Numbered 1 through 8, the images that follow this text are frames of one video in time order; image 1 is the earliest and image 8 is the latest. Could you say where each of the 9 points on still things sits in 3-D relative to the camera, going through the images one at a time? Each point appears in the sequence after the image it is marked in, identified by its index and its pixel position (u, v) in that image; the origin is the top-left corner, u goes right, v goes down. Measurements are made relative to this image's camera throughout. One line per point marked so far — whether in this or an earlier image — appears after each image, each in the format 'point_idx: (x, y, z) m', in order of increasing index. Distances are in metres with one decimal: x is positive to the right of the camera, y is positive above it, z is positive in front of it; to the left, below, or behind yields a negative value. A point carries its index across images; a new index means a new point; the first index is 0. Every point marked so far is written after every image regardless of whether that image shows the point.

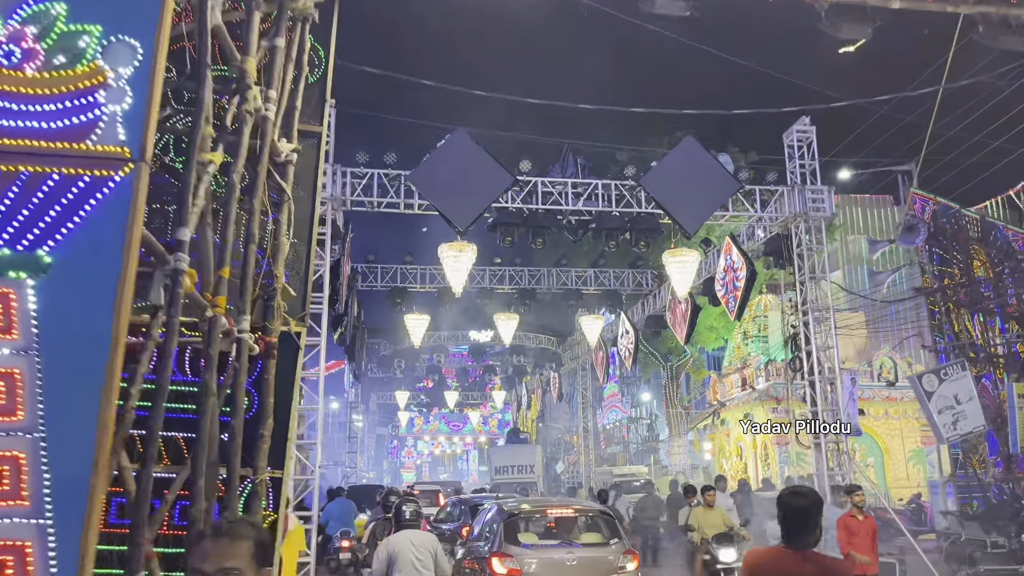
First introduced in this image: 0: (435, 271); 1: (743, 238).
0: (-1.9, +0.4, +19.8) m
1: (+4.4, +1.0, +15.5) m
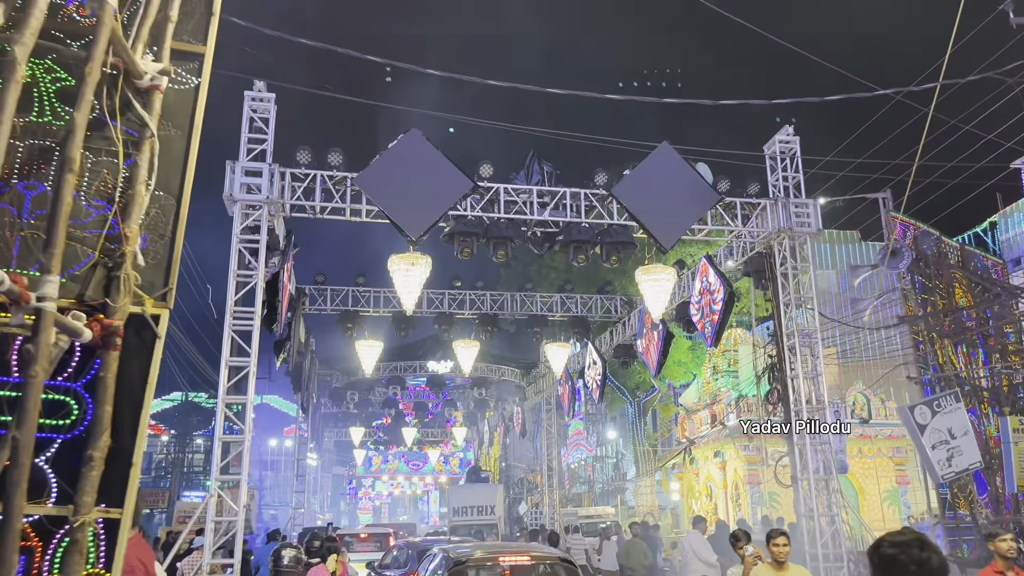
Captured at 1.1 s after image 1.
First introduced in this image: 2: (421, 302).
0: (-2.8, -0.1, +18.5) m
1: (+3.7, +0.5, +14.4) m
2: (-2.0, -0.3, +18.5) m
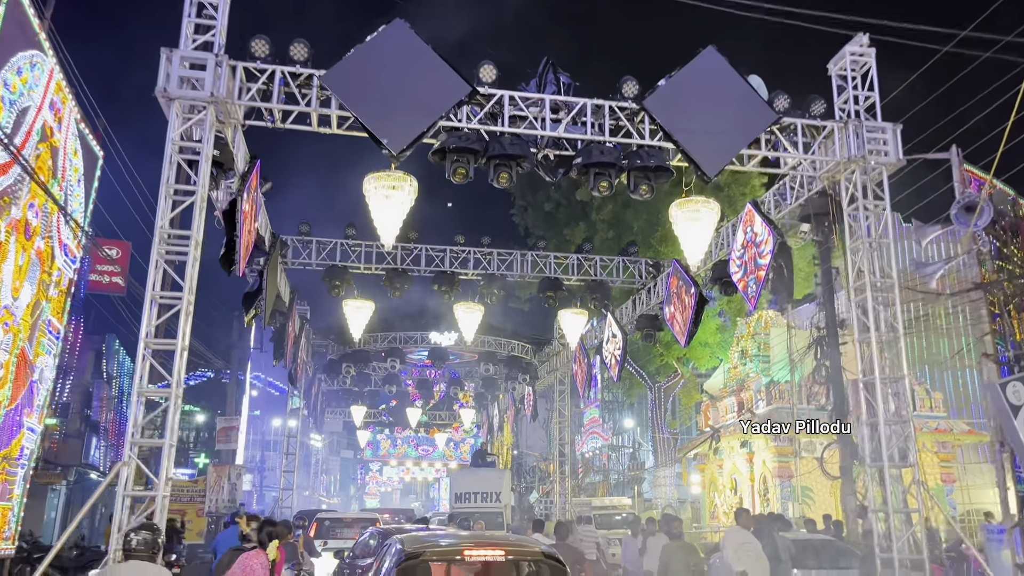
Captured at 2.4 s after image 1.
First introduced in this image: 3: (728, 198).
0: (-2.6, +0.8, +16.3) m
1: (+3.8, +1.3, +12.1) m
2: (-1.8, +0.6, +16.3) m
3: (+4.4, +1.6, +20.1) m
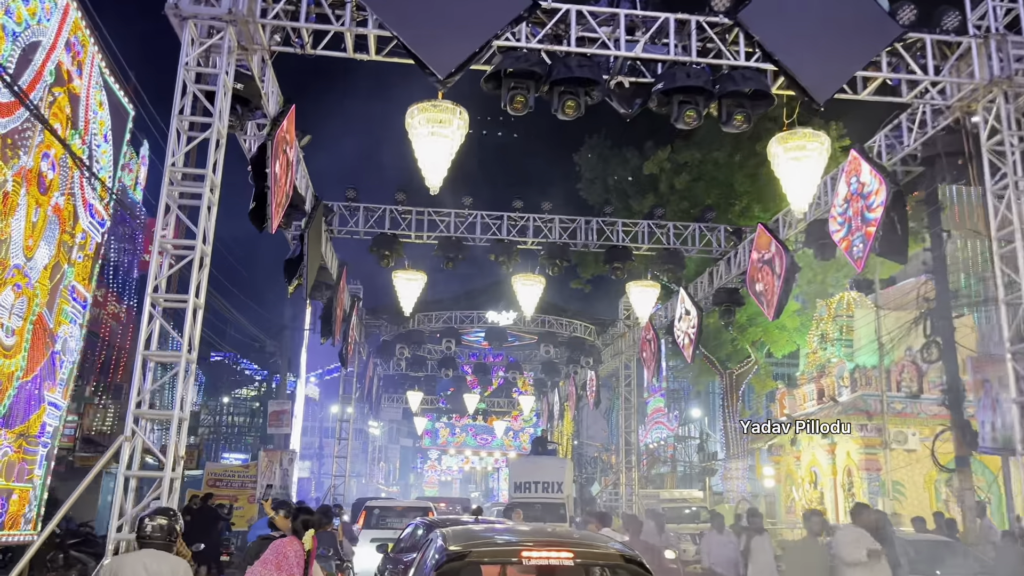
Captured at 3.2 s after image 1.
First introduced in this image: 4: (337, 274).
0: (-1.4, +1.3, +15.0) m
1: (+4.7, +1.8, +10.3) m
2: (-0.7, +1.1, +14.9) m
3: (+5.8, +2.2, +18.3) m
4: (-3.5, +0.3, +16.4) m
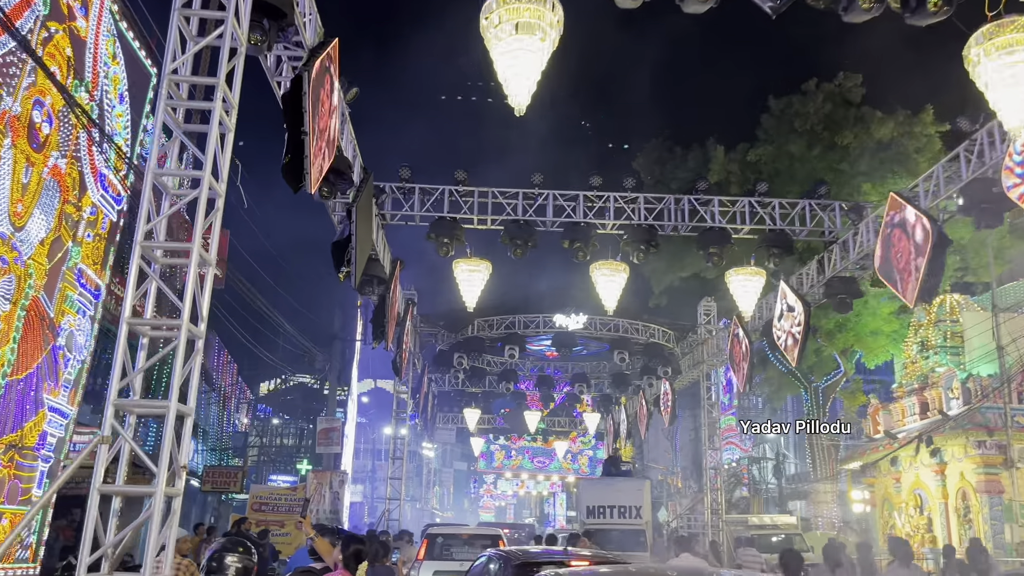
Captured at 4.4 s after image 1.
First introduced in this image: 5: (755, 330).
0: (-0.2, +1.5, +13.0) m
1: (+5.6, +2.1, +8.1) m
2: (+0.6, +1.3, +12.9) m
3: (+7.2, +2.4, +16.0) m
4: (-2.2, +0.4, +14.6) m
5: (+5.3, -0.9, +17.8) m
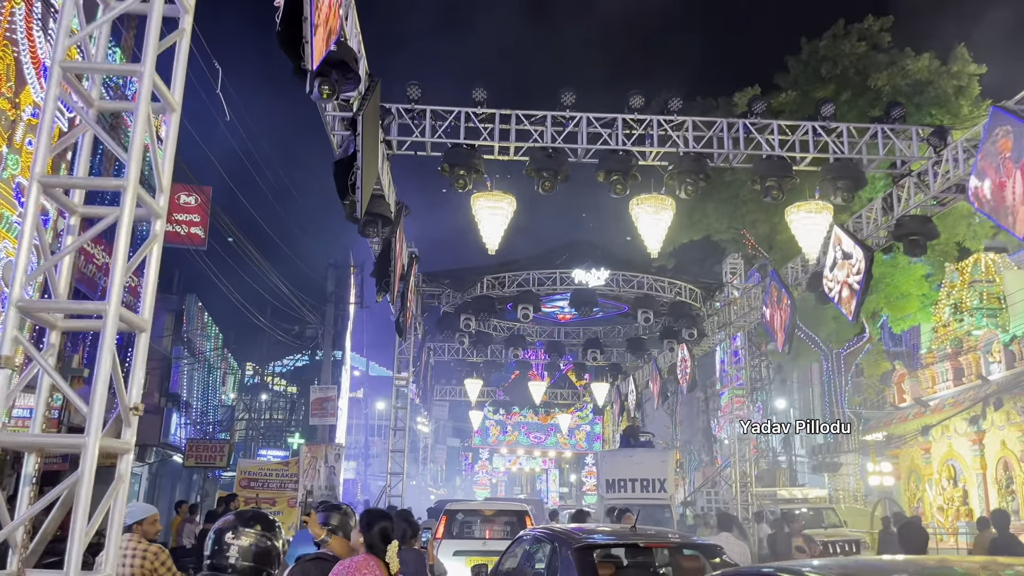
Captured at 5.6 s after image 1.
0: (+0.2, +2.3, +11.2) m
1: (+6.0, +2.8, +6.3) m
2: (+0.9, +2.1, +11.2) m
3: (+7.5, +3.3, +14.2) m
4: (-1.8, +1.2, +12.8) m
5: (+5.6, +0.1, +16.2) m
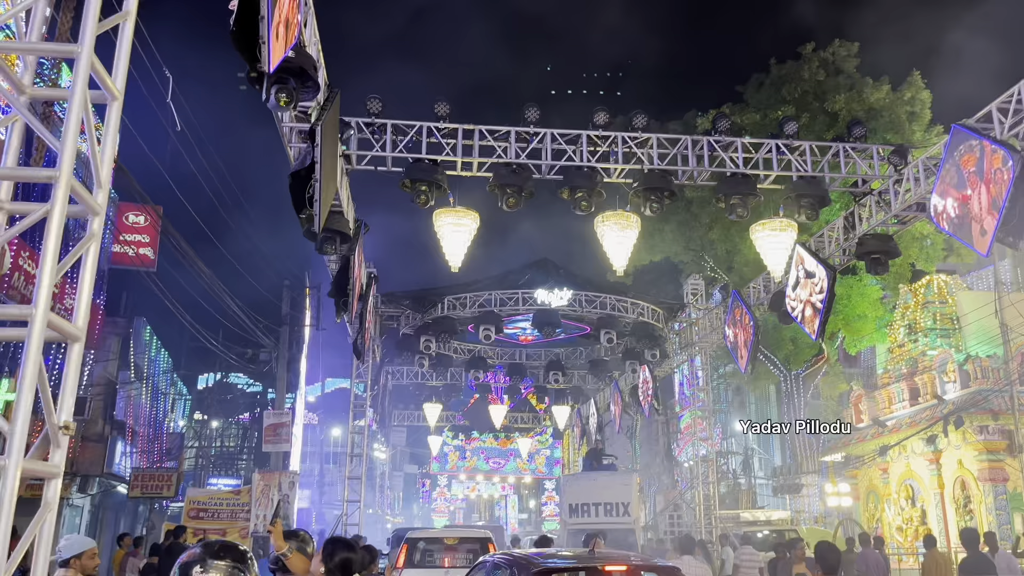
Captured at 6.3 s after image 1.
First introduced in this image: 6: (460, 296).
0: (-0.3, +2.0, +11.0) m
1: (+5.8, +2.7, +6.4) m
2: (+0.4, +1.9, +11.0) m
3: (+6.8, +3.0, +14.4) m
4: (-2.4, +0.9, +12.4) m
5: (+4.8, -0.3, +16.2) m
6: (-1.2, -0.2, +19.1) m
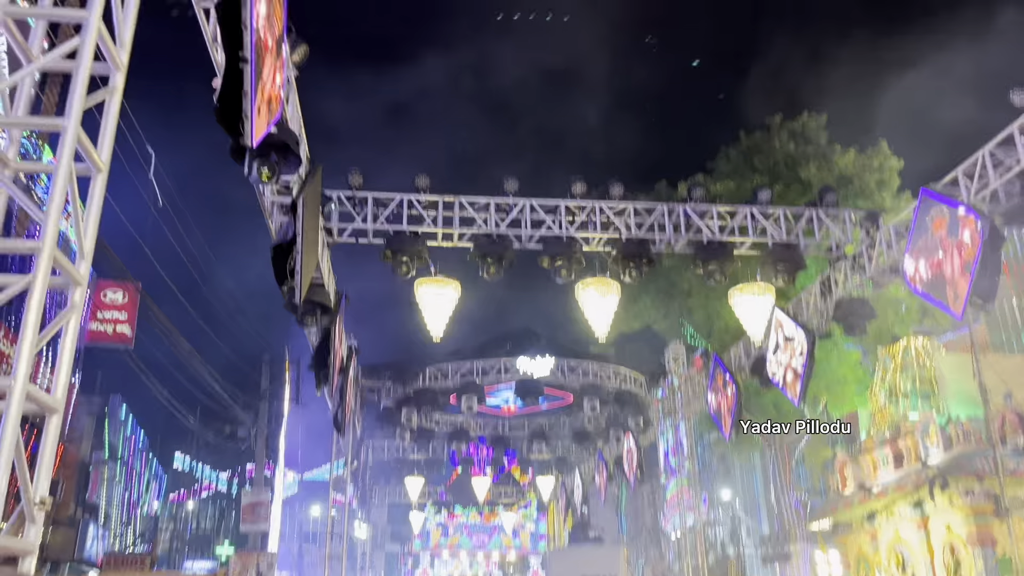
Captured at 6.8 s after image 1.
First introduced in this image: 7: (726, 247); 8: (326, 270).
0: (-0.6, +1.1, +11.2) m
1: (+5.6, +2.3, +6.8) m
2: (+0.2, +0.9, +11.1) m
3: (+6.5, +1.8, +14.8) m
4: (-2.7, -0.2, +12.4) m
5: (+4.5, -1.6, +16.2) m
6: (-1.6, -1.9, +19.0) m
7: (+3.0, +0.6, +11.3) m
8: (-2.6, +0.2, +11.5) m
